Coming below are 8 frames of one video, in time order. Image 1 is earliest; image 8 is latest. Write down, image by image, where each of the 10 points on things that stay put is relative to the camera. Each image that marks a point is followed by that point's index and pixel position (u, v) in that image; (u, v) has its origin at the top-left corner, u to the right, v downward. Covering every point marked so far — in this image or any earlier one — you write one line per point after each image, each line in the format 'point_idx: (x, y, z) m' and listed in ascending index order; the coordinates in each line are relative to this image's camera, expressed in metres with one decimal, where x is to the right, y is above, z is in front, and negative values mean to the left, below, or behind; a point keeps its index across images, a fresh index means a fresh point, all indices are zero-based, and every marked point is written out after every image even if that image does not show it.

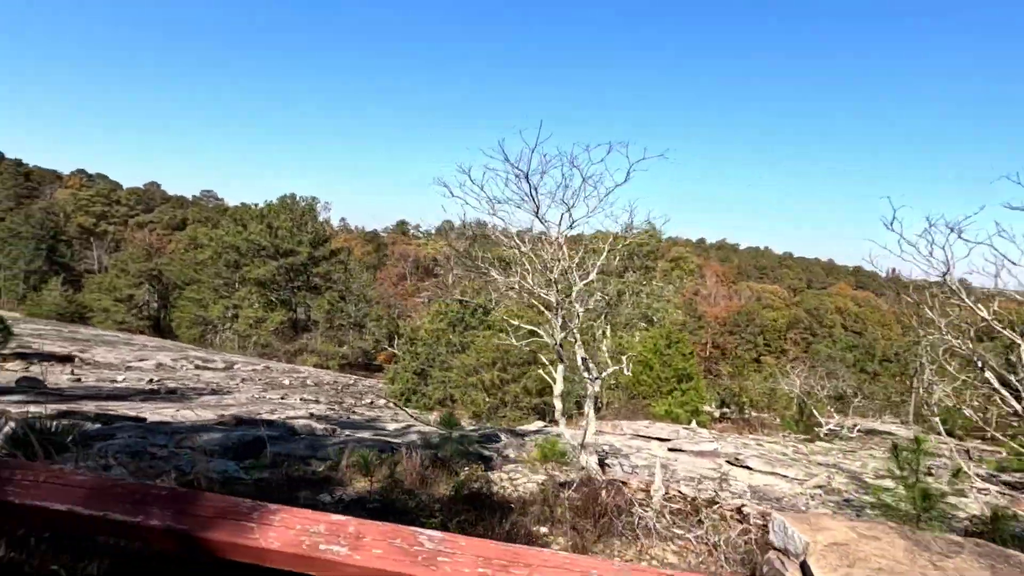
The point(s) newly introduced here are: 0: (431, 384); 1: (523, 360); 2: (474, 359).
0: (-1.9, -2.3, +12.9) m
1: (+0.3, -1.6, +11.9) m
2: (-0.8, -1.6, +12.0) m
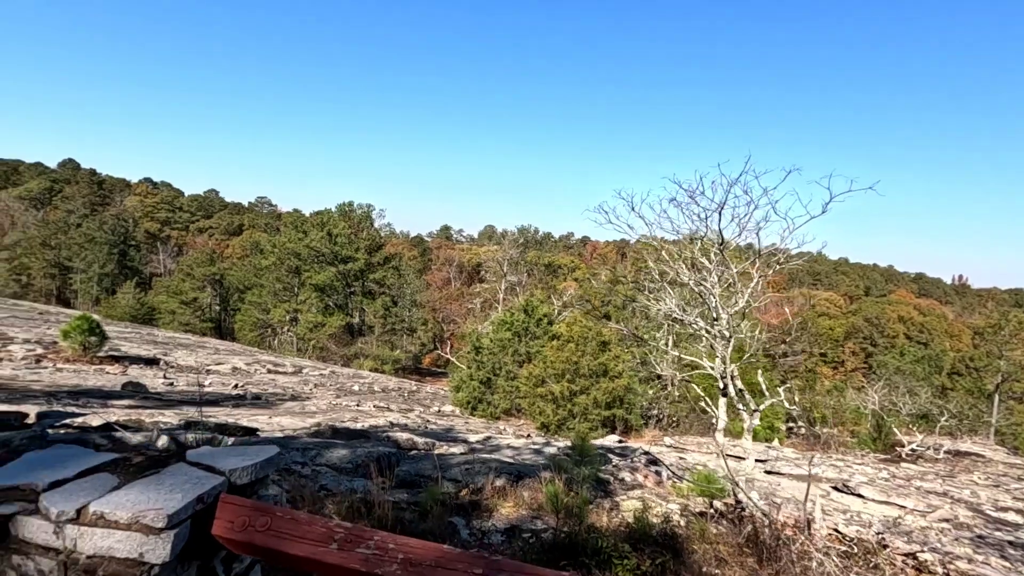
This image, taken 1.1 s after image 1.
0: (-0.3, -2.5, +12.9) m
1: (+1.8, -1.9, +11.8) m
2: (+0.7, -1.9, +11.9) m
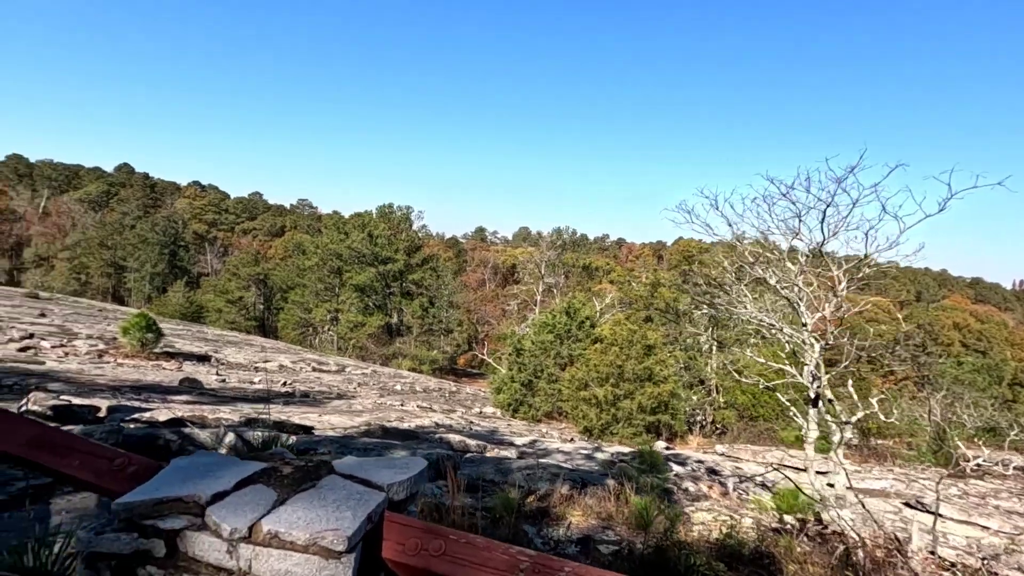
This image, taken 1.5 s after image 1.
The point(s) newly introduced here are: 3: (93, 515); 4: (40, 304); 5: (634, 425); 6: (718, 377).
0: (+0.7, -2.6, +12.8) m
1: (+2.8, -1.9, +11.6) m
2: (+1.6, -1.9, +11.8) m
3: (-2.0, -1.1, +2.6) m
4: (-14.5, -0.5, +16.4) m
5: (+2.5, -2.9, +11.2) m
6: (+5.4, -2.3, +13.9) m
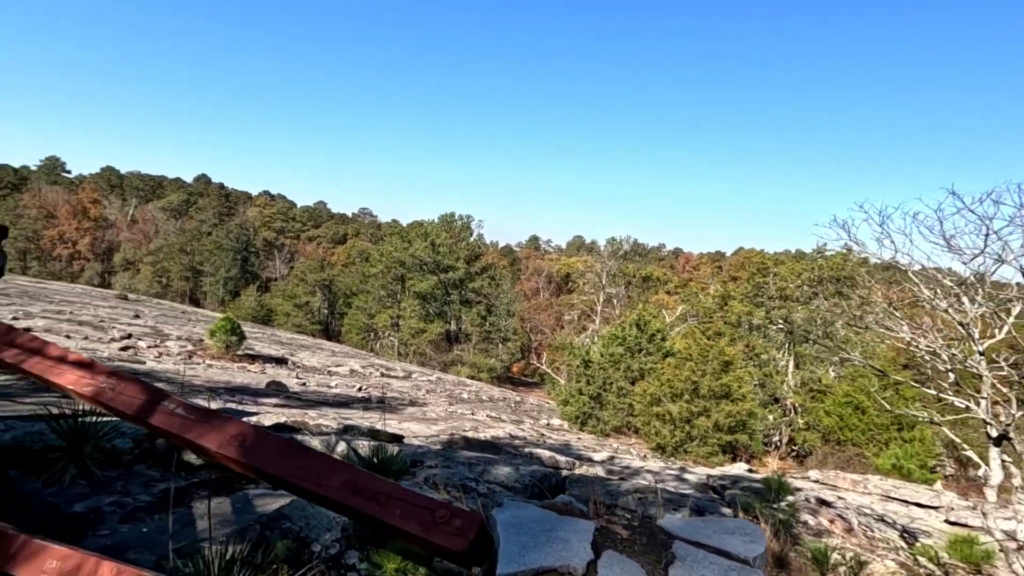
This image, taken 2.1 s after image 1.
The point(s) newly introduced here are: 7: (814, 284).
0: (+2.2, -2.8, +12.5) m
1: (+4.2, -2.2, +11.1) m
2: (+3.1, -2.2, +11.4) m
3: (-1.4, -1.2, +2.7) m
4: (-12.4, -0.6, +17.6) m
5: (+4.0, -3.1, +10.8) m
6: (+7.0, -2.7, +13.2) m
7: (+8.8, +0.1, +15.5) m
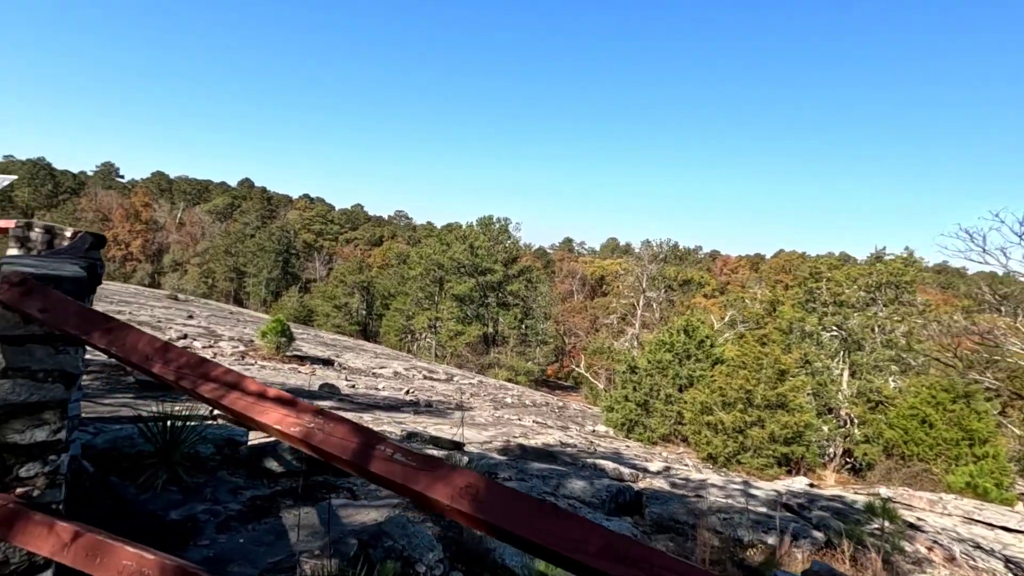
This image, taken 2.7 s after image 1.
0: (+3.3, -2.9, +12.2) m
1: (+5.2, -2.3, +10.7) m
2: (+4.1, -2.3, +11.1) m
3: (-0.9, -1.2, +2.7) m
4: (-11.1, -0.6, +18.2) m
5: (+4.9, -3.3, +10.4) m
6: (+8.1, -2.8, +12.6) m
7: (+10.0, -0.1, +14.9) m
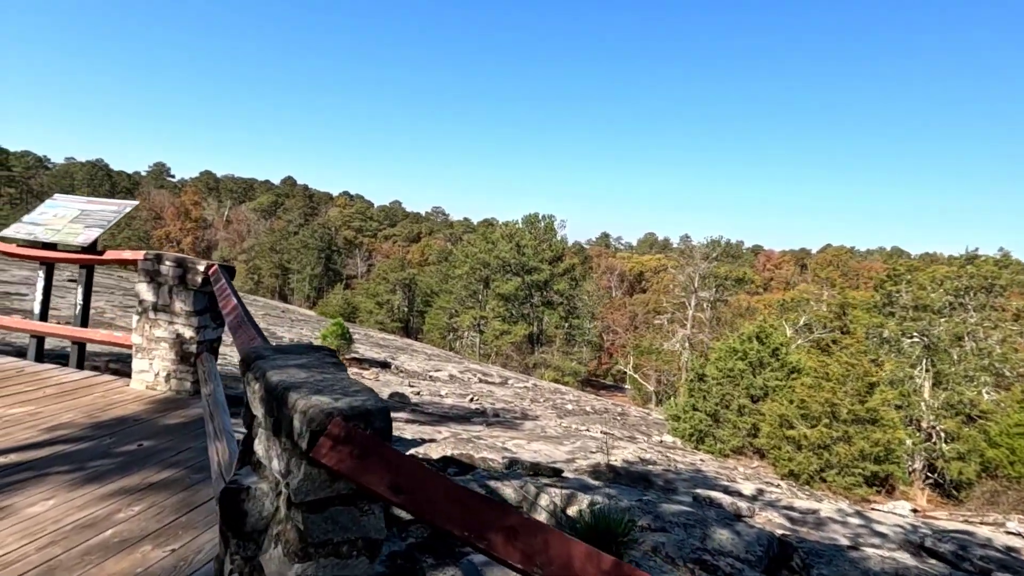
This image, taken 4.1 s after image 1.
0: (+4.7, -3.0, +11.7) m
1: (+6.5, -2.4, +10.0) m
2: (+5.4, -2.4, +10.5) m
3: (-0.1, -1.4, +2.4) m
4: (-9.2, -0.6, +18.5) m
5: (+6.2, -3.4, +9.7) m
6: (+9.5, -3.0, +11.7) m
7: (+11.5, -0.2, +13.9) m
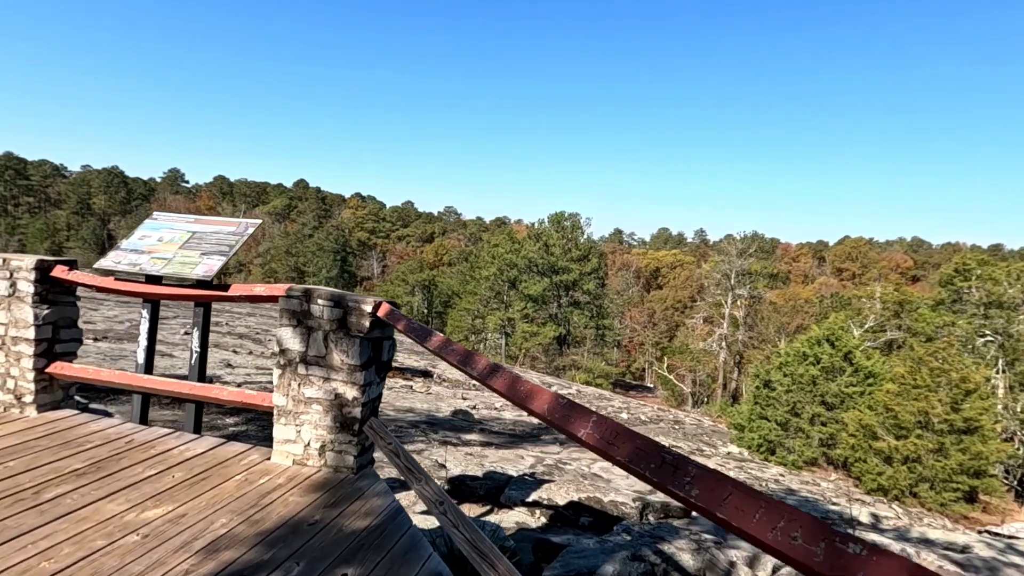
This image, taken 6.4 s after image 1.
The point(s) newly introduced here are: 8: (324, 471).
0: (+5.9, -3.1, +11.0) m
1: (+7.6, -2.4, +9.3) m
2: (+6.6, -2.4, +9.7) m
3: (+0.8, -1.6, +1.7) m
4: (-8.0, -0.9, +18.1) m
5: (+7.3, -3.4, +9.0) m
6: (+10.7, -2.9, +10.9) m
7: (+12.7, 0.0, +13.0) m
8: (-0.7, -0.7, +2.0) m
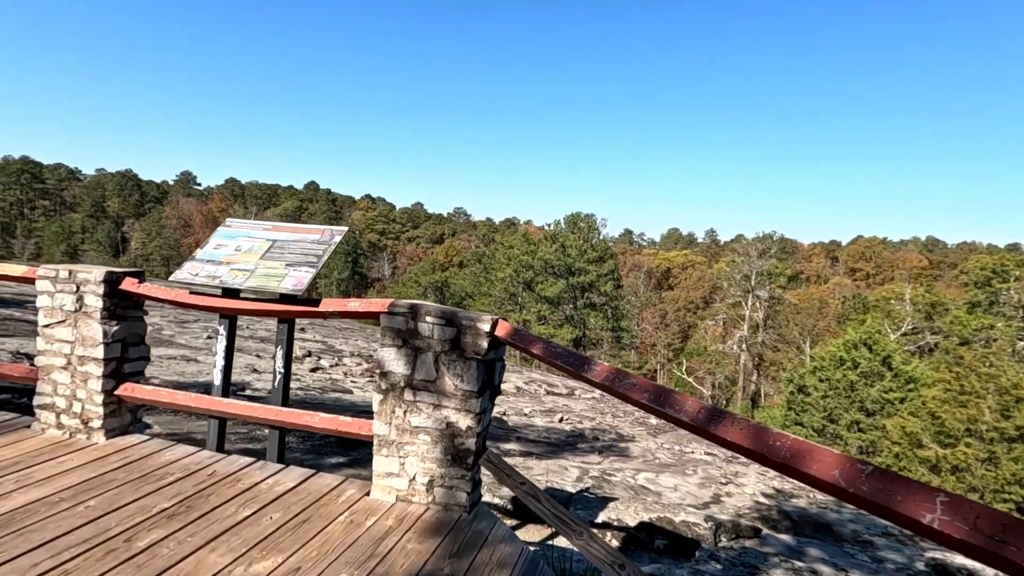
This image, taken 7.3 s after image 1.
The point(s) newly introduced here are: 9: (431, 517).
0: (+6.4, -3.1, +10.6) m
1: (+8.2, -2.5, +8.9) m
2: (+7.1, -2.4, +9.4) m
3: (+1.3, -1.6, +1.5) m
4: (-7.3, -1.0, +18.0) m
5: (+7.9, -3.4, +8.7) m
6: (+11.3, -2.9, +10.5) m
7: (+13.3, -0.1, +12.6) m
8: (-0.3, -0.7, +1.8) m
9: (-0.3, -0.7, +1.7) m
